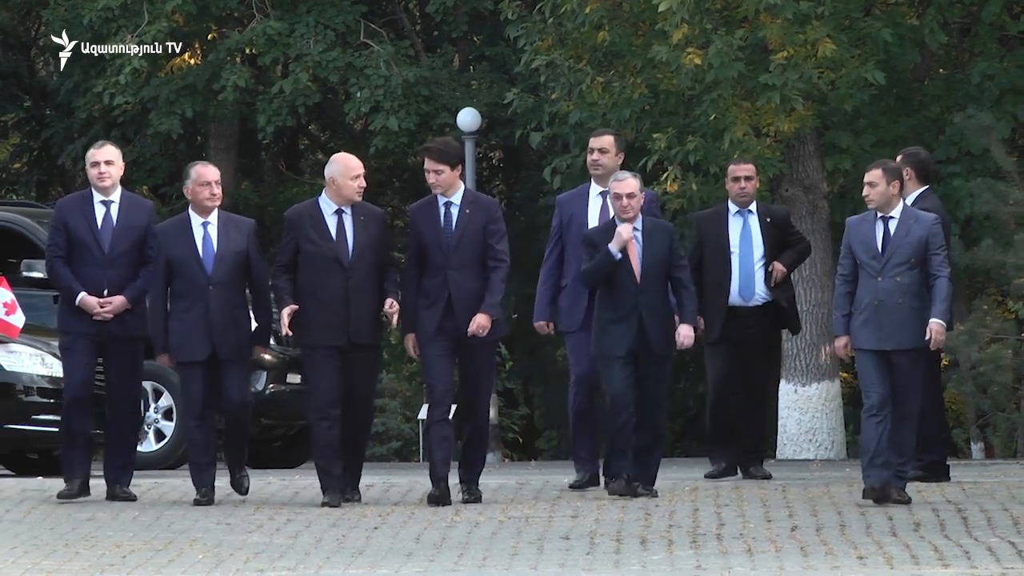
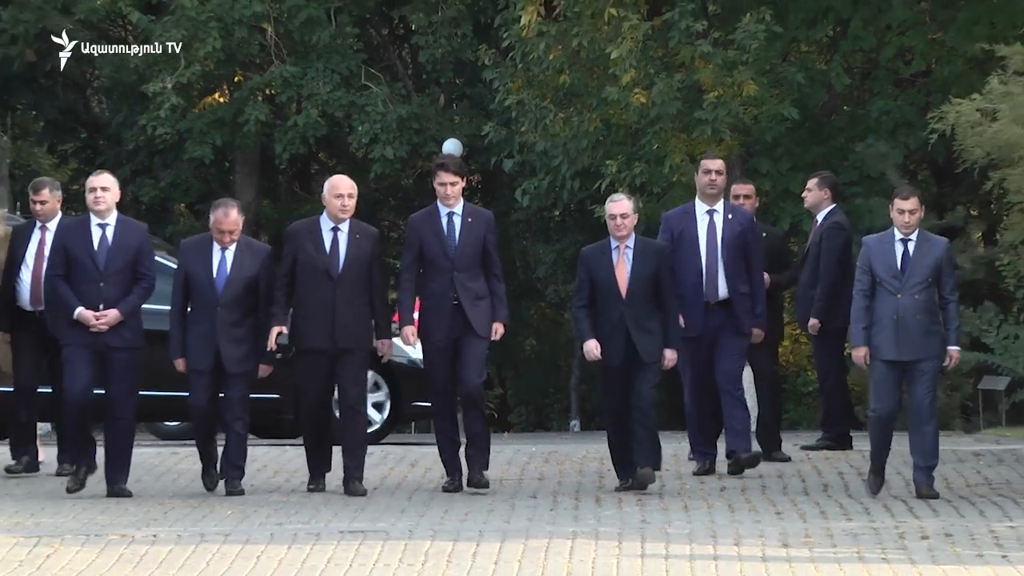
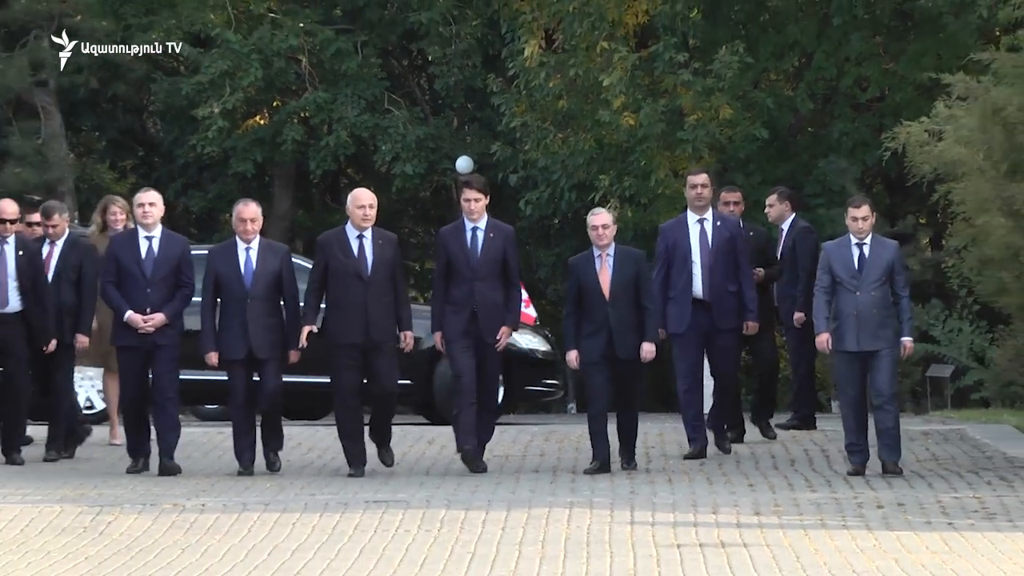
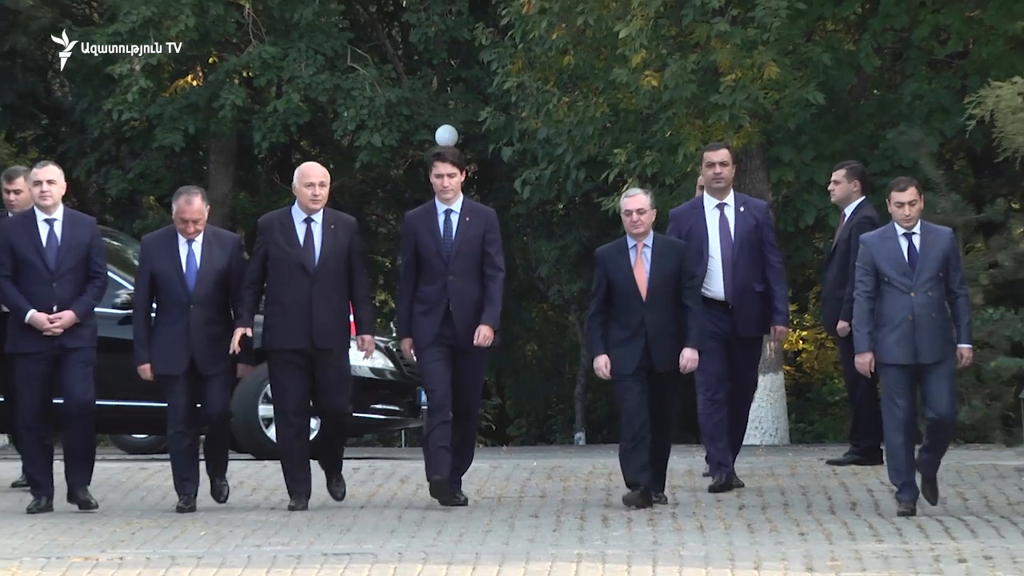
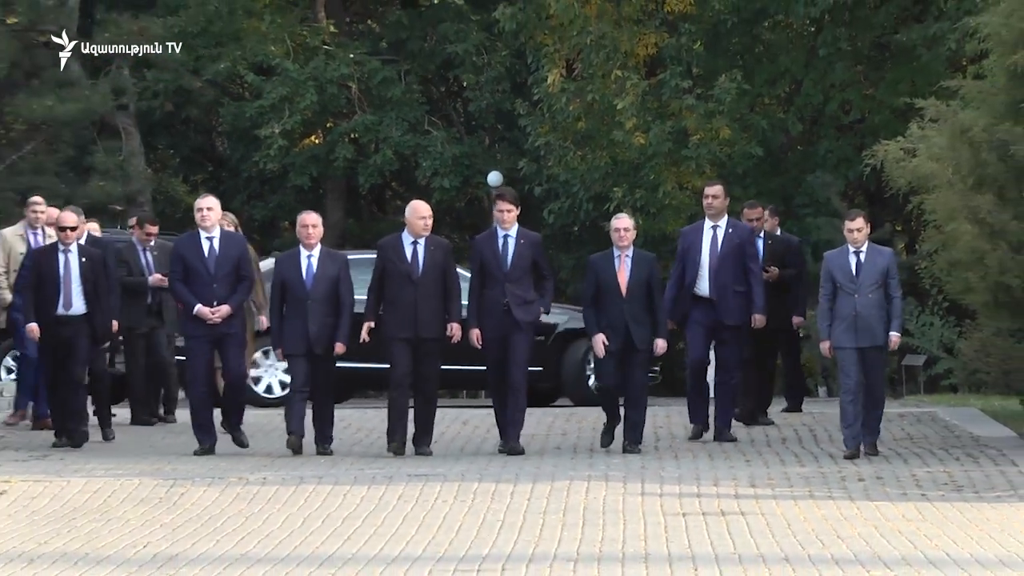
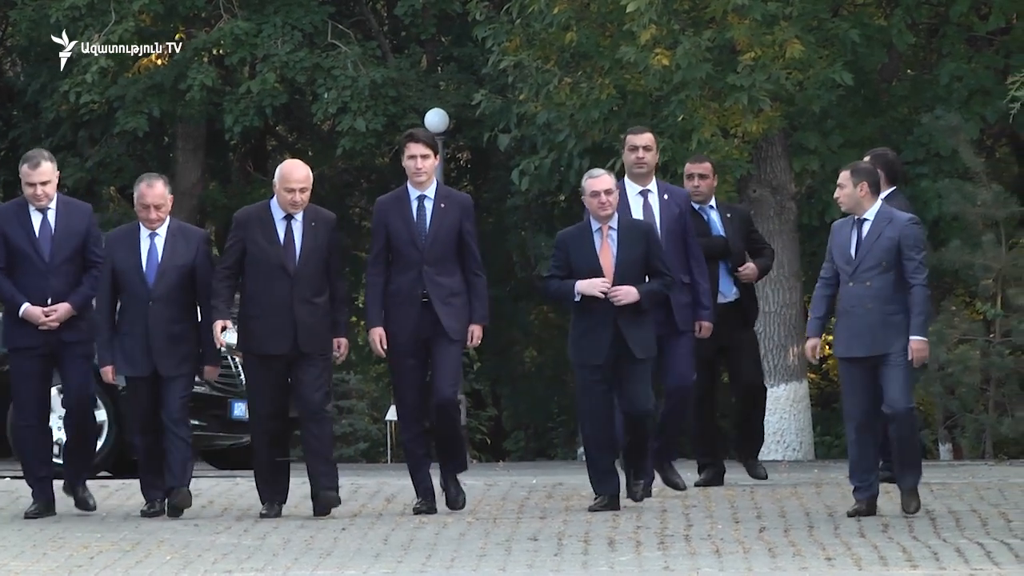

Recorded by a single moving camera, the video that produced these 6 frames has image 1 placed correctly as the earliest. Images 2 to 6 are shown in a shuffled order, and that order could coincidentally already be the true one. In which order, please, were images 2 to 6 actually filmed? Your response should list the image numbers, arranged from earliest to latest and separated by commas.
6, 4, 2, 3, 5
